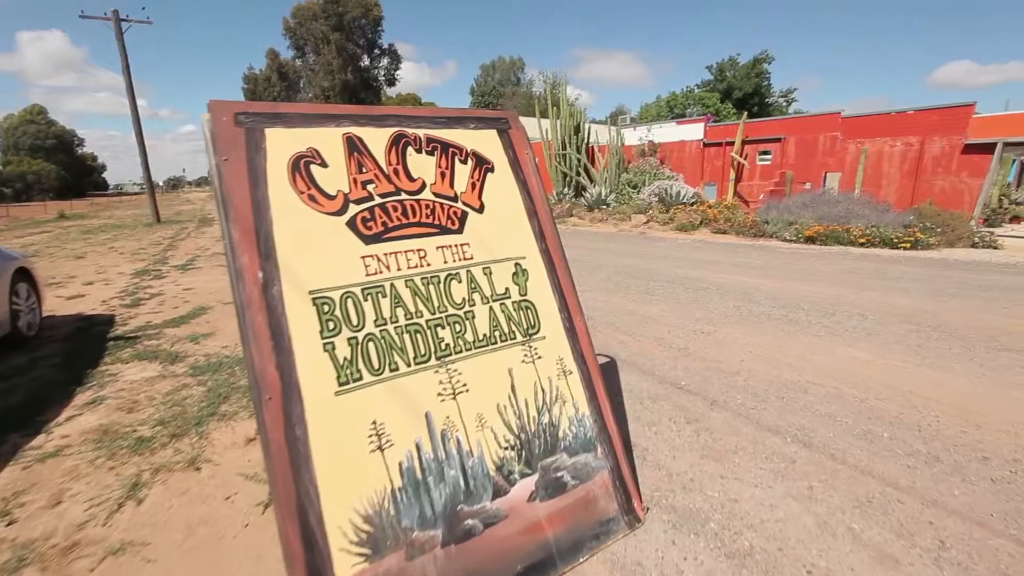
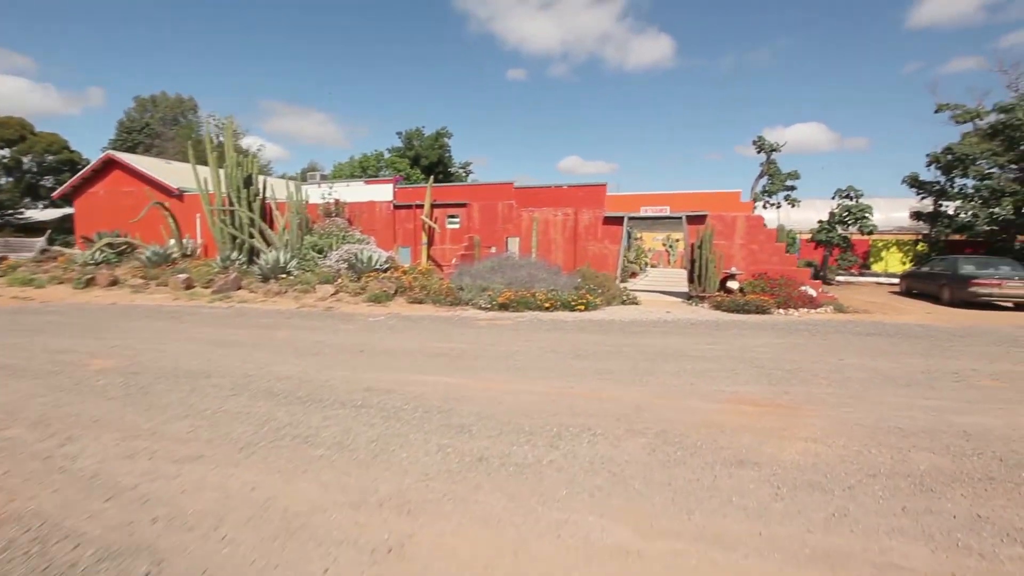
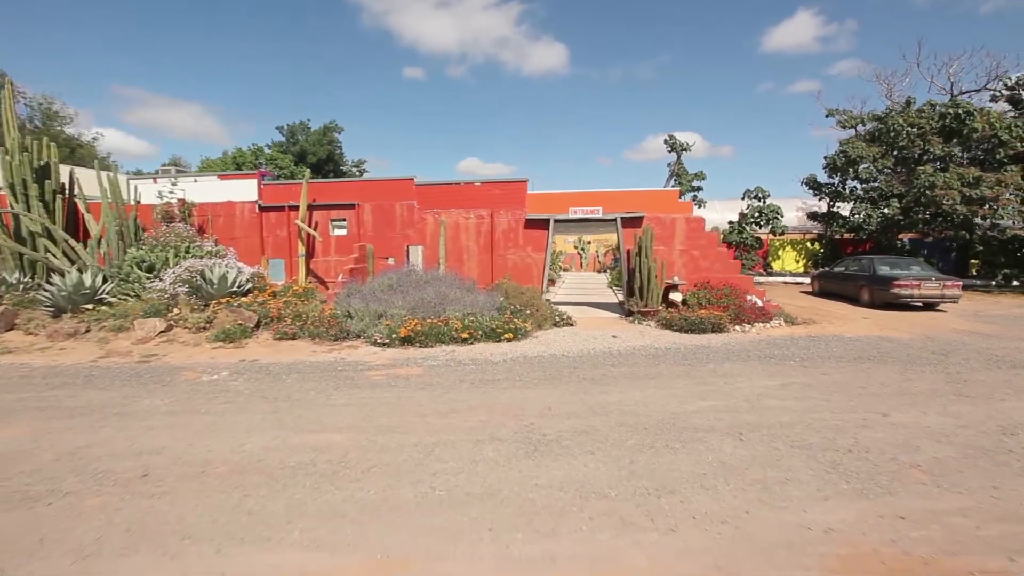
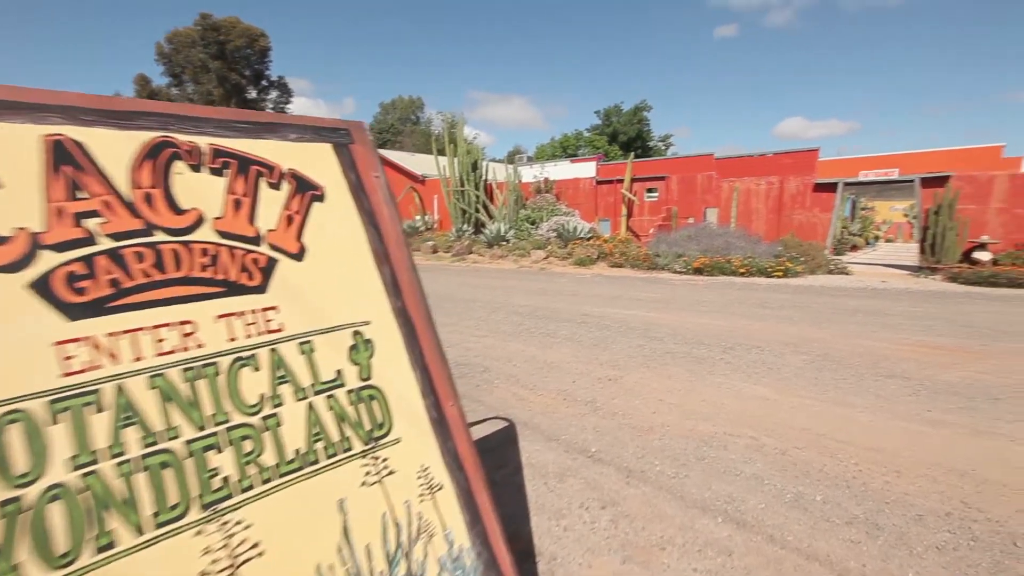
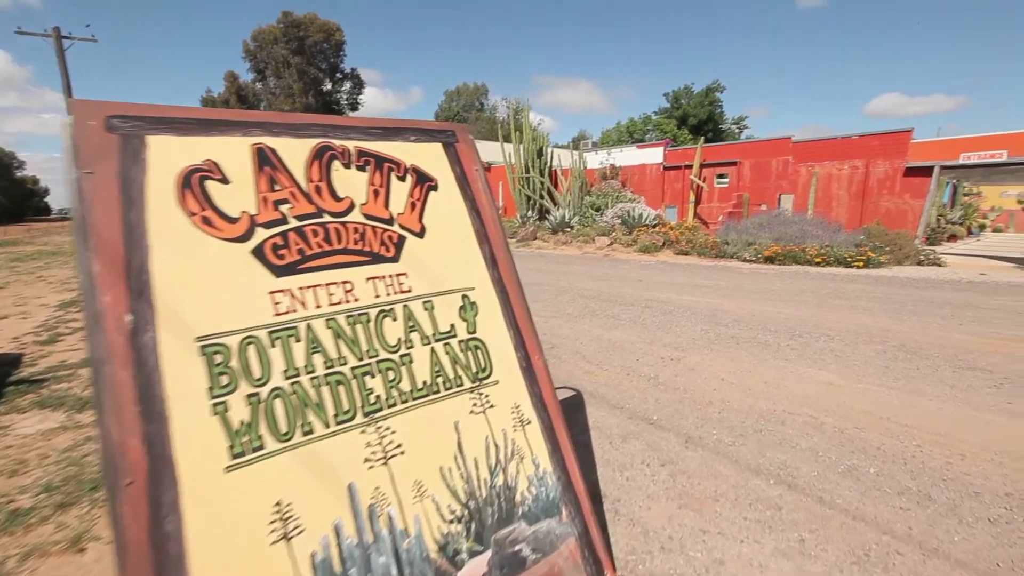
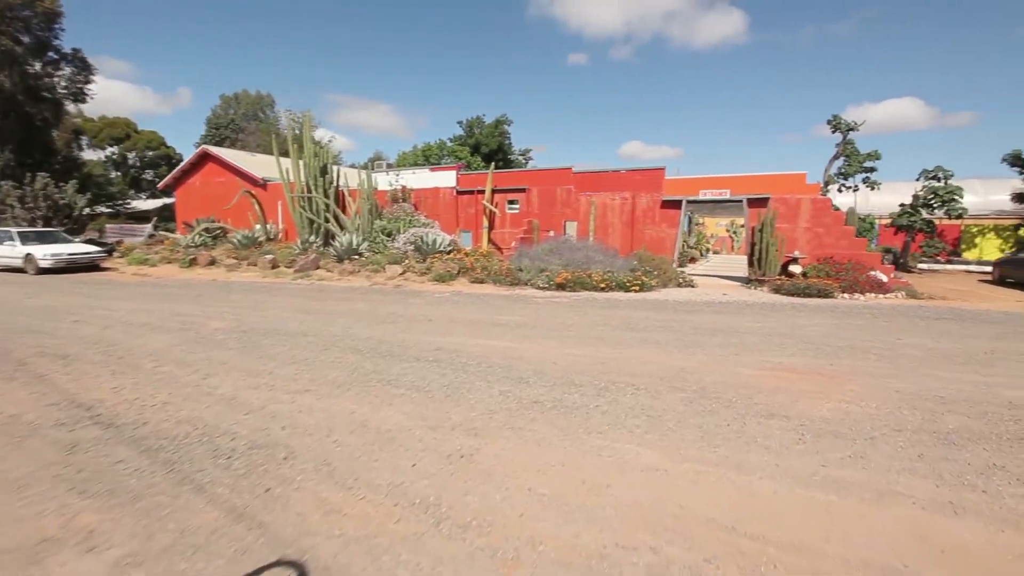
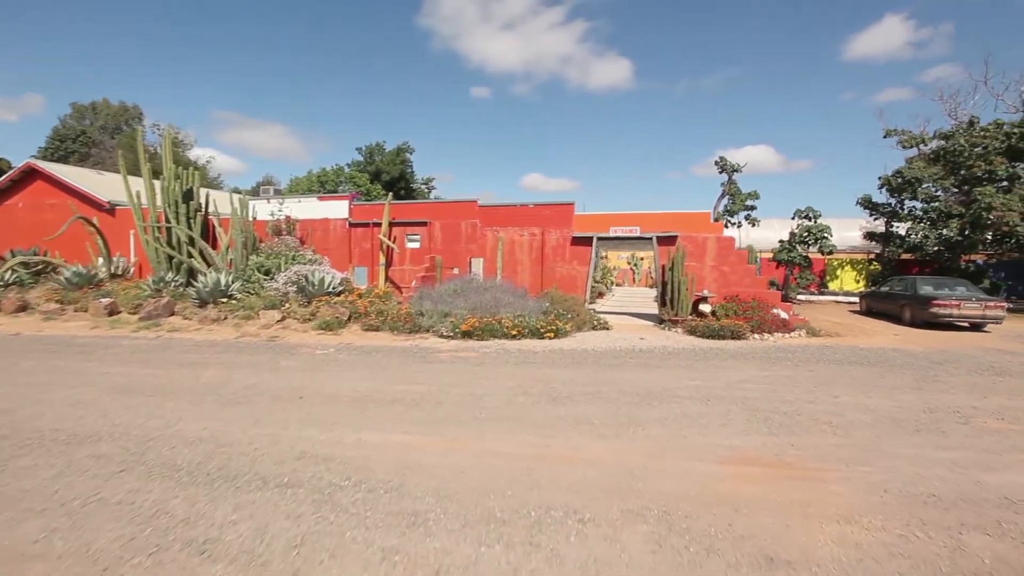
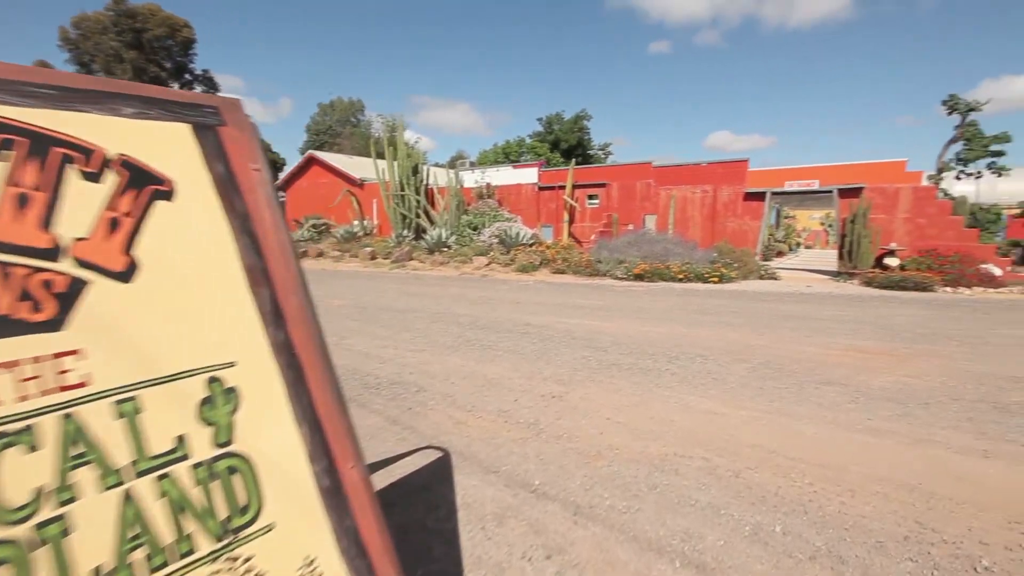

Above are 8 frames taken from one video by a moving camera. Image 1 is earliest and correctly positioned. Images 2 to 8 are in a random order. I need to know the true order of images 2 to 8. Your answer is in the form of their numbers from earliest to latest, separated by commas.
5, 4, 8, 6, 2, 7, 3
